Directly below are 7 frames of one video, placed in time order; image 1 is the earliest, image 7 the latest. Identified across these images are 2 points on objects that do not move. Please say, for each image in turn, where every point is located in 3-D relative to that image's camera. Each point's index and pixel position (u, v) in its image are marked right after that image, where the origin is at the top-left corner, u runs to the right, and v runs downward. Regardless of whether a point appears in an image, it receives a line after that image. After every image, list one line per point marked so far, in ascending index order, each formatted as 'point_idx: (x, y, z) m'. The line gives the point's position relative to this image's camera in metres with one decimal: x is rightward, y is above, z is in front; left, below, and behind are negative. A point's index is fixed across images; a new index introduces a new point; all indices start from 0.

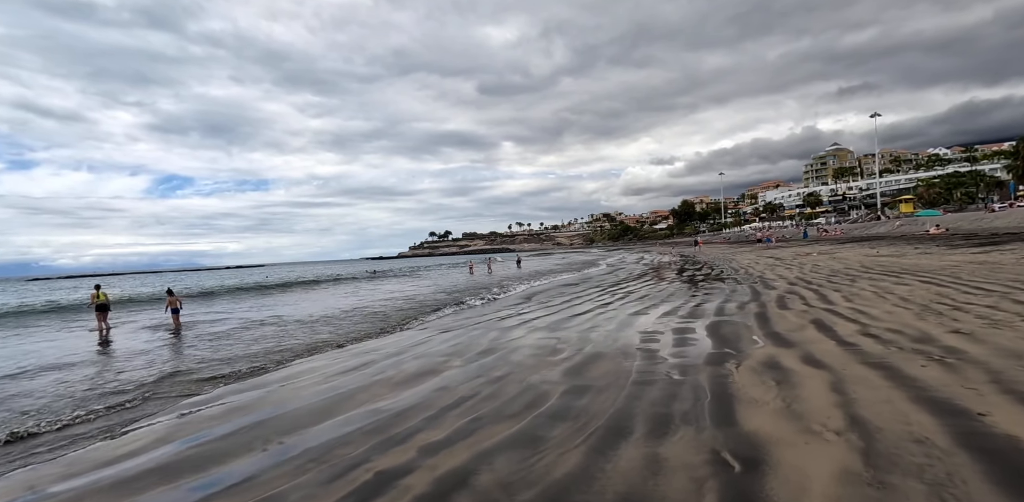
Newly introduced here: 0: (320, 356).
0: (-3.3, -1.9, +8.4) m
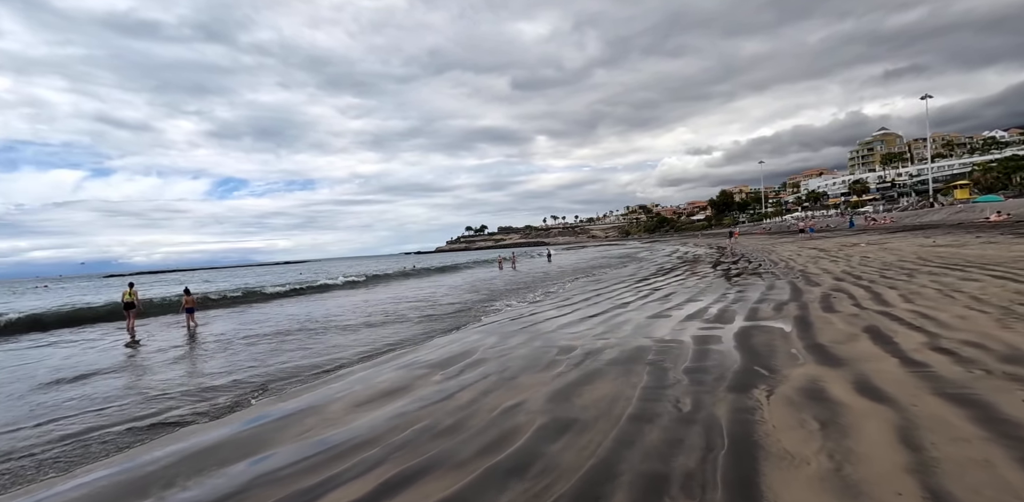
0: (-3.2, -1.9, +7.8) m
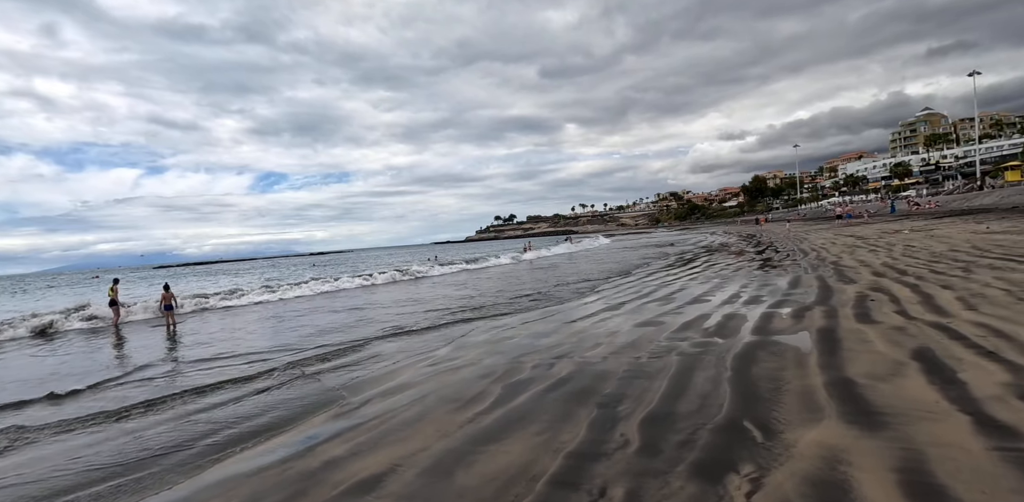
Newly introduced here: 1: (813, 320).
0: (-3.7, -1.8, +6.8) m
1: (+3.3, -0.8, +5.4) m
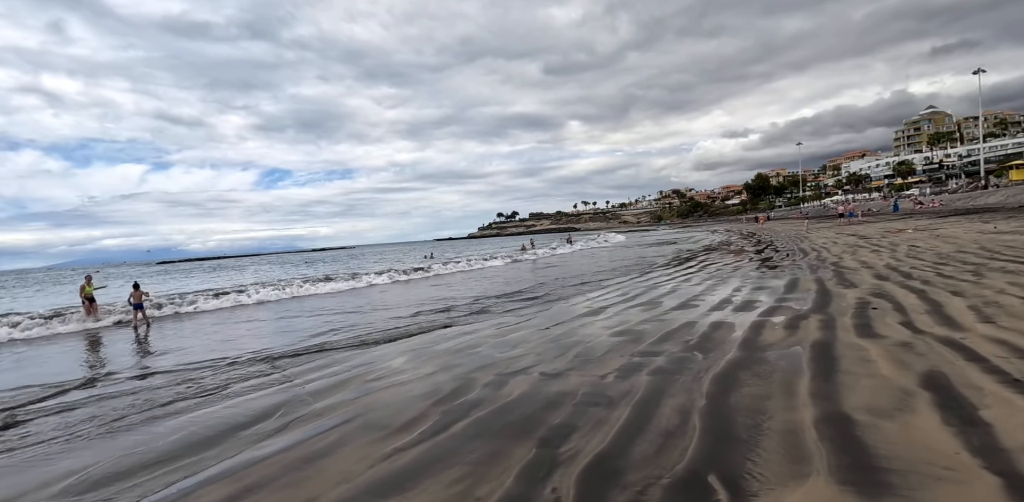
0: (-4.1, -1.8, +6.2) m
1: (+2.9, -0.8, +4.8) m
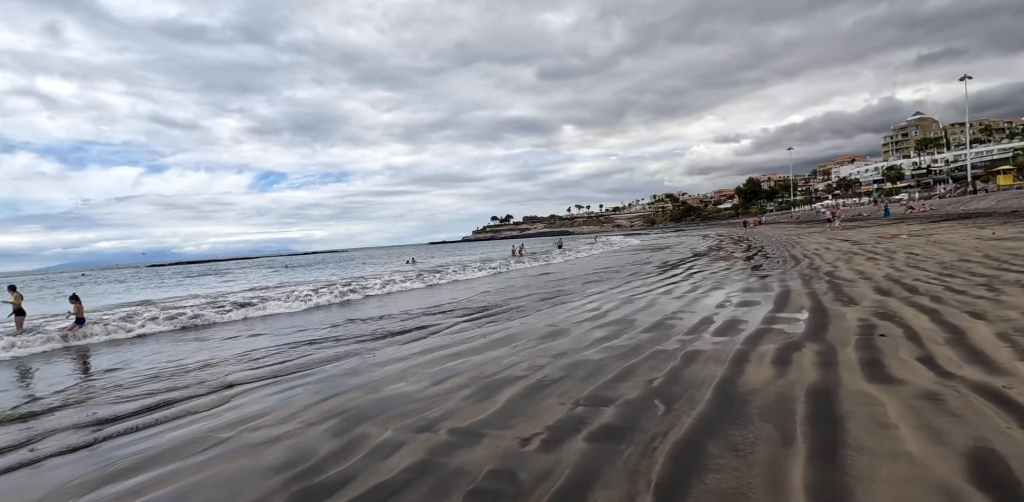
0: (-4.7, -1.9, +5.1) m
1: (+2.2, -0.9, +3.8) m
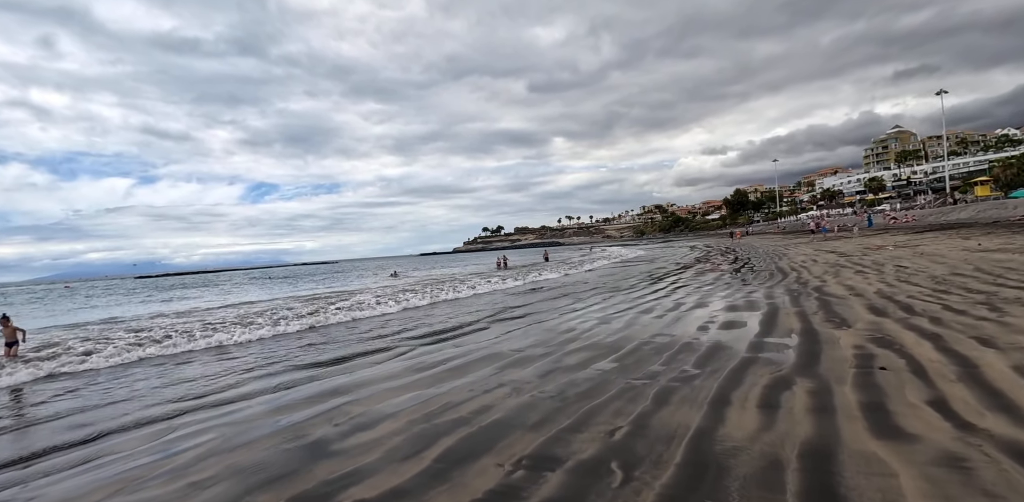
0: (-5.2, -2.1, +4.3) m
1: (+1.8, -1.1, +3.2) m
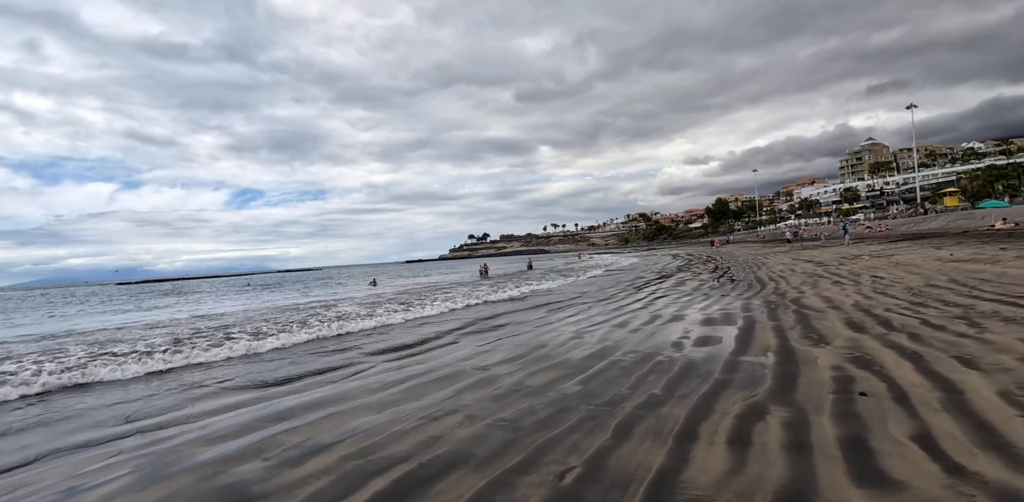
0: (-5.6, -2.2, +3.7) m
1: (+1.4, -1.2, +2.8) m
